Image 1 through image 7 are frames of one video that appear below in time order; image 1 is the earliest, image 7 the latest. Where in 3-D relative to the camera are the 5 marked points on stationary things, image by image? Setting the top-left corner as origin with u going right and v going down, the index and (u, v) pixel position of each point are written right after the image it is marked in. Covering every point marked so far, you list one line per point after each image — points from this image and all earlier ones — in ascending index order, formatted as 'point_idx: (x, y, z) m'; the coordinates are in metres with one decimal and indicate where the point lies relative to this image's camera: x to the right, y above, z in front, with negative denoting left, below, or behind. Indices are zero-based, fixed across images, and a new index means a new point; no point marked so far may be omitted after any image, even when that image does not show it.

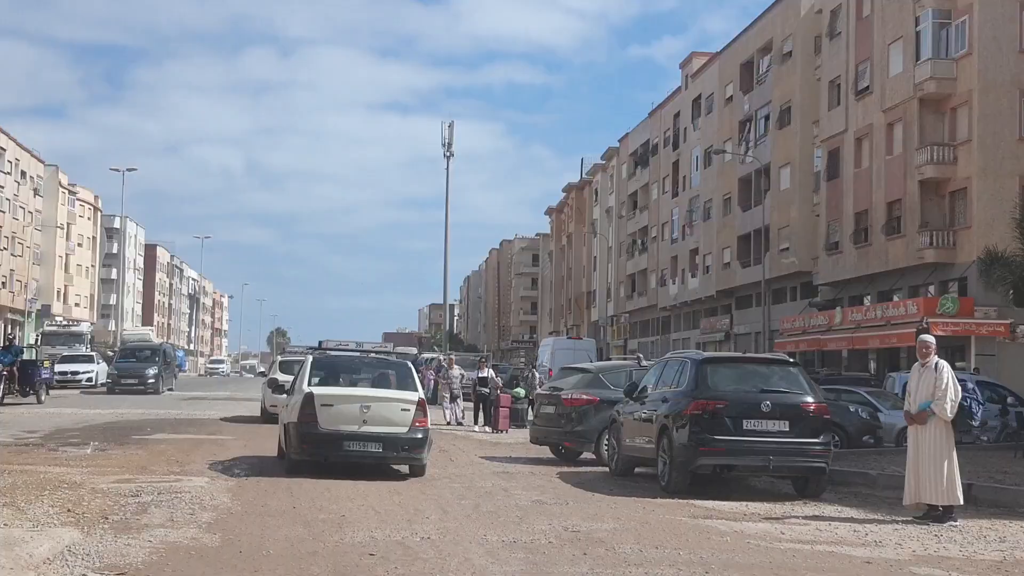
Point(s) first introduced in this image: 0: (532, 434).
0: (+0.2, -1.9, +16.2) m
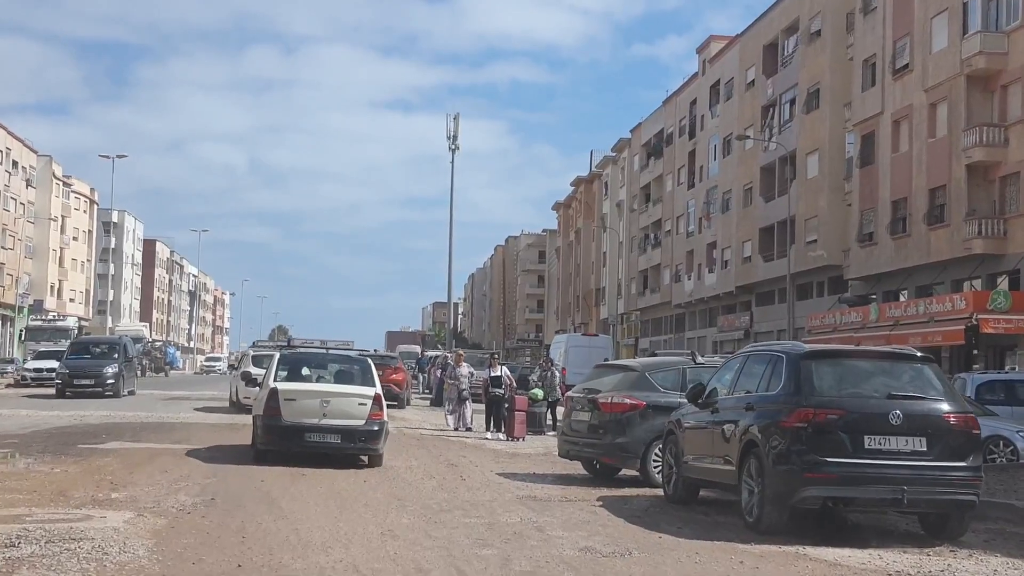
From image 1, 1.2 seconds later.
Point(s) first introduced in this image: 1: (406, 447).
0: (+0.5, -1.7, +13.3) m
1: (-1.5, -2.2, +17.0) m
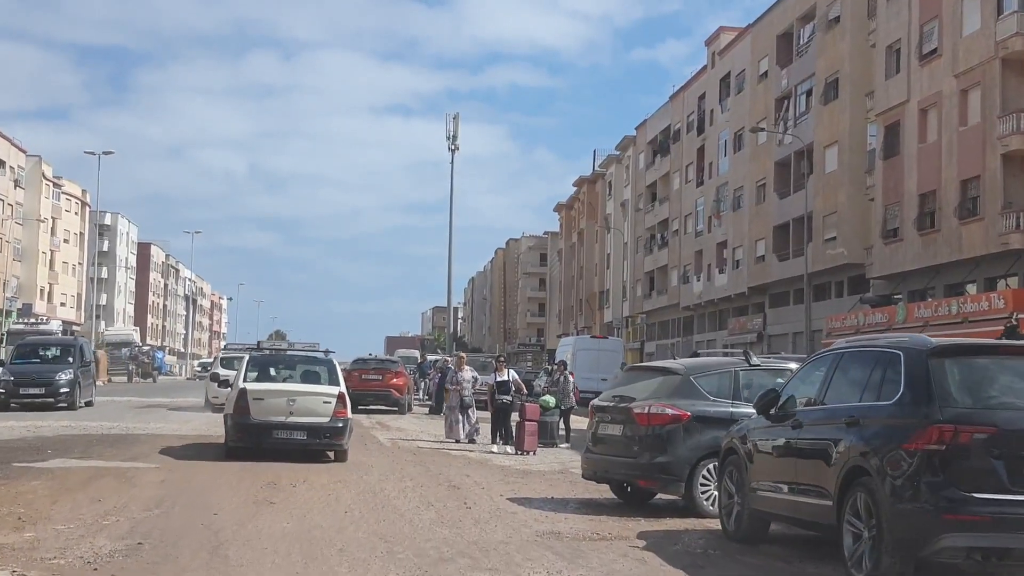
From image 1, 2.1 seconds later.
0: (+0.6, -1.6, +11.0) m
1: (-1.4, -2.1, +14.7) m
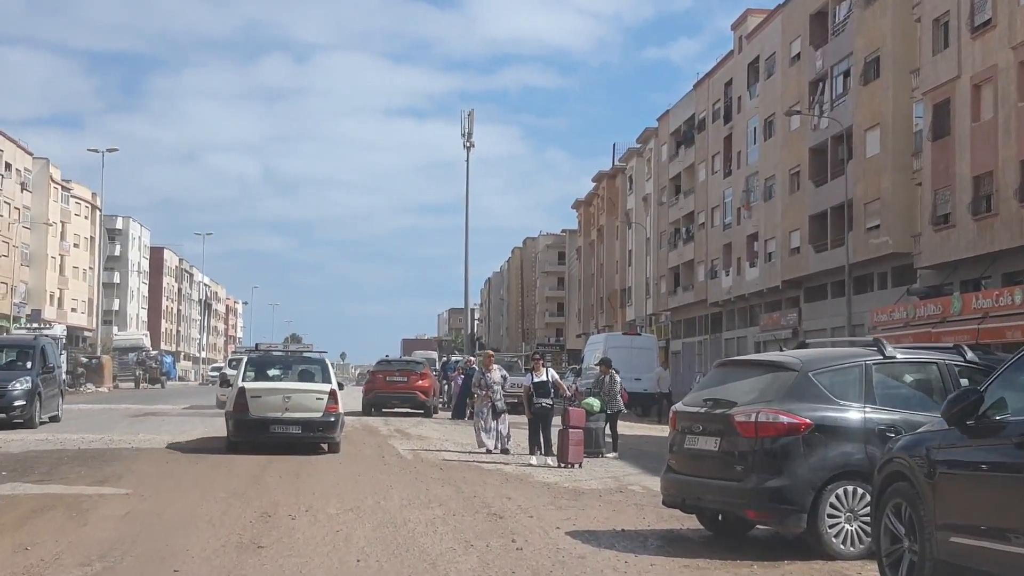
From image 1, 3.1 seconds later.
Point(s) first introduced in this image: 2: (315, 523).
0: (+1.1, -1.4, +8.5) m
1: (-0.9, -1.9, +12.3) m
2: (-1.4, -1.7, +8.7) m
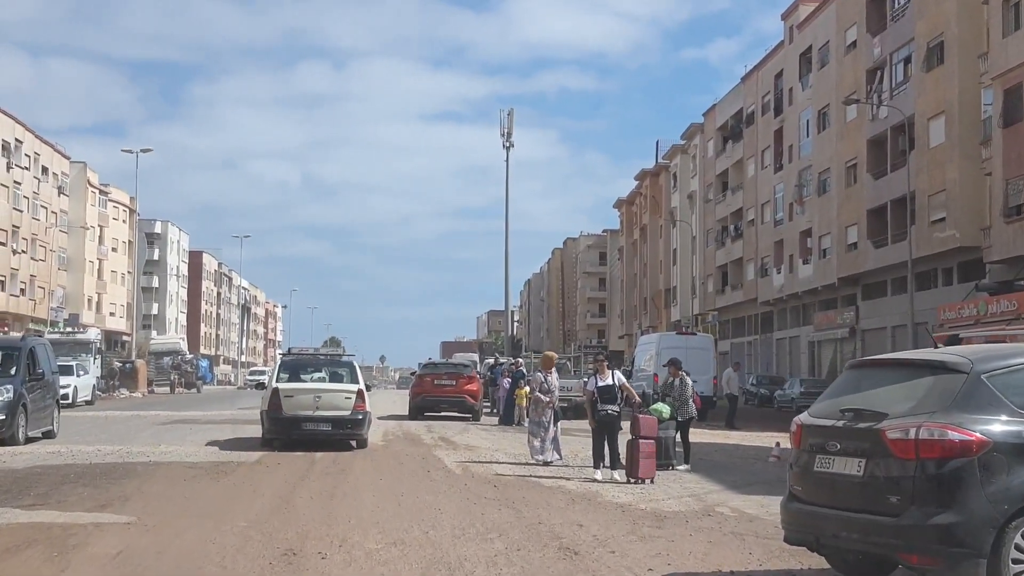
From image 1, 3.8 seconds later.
0: (+1.5, -1.3, +6.8) m
1: (-0.3, -1.8, +10.6) m
2: (-0.9, -1.6, +7.1) m
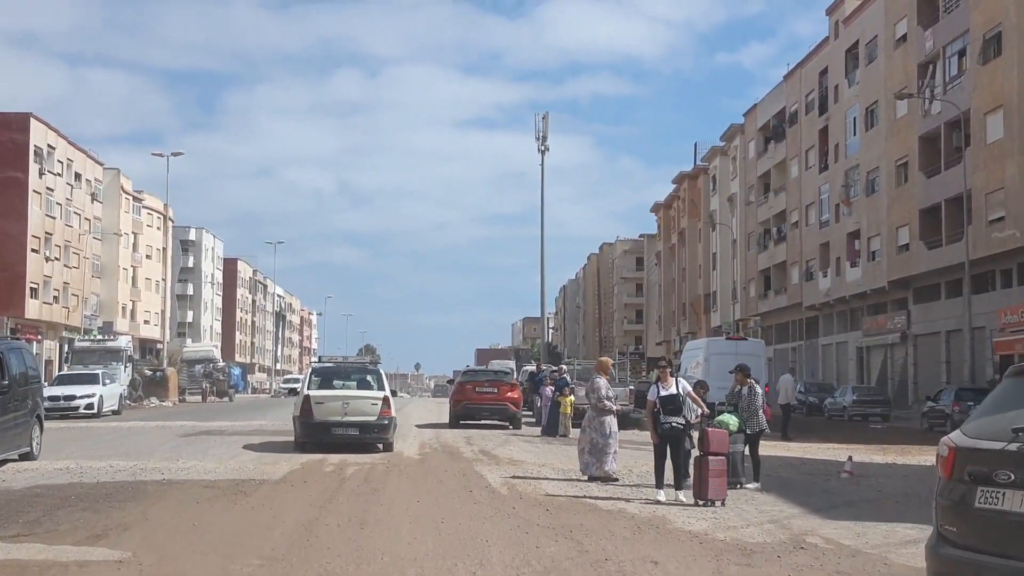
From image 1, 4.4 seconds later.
0: (+1.8, -1.2, +5.4) m
1: (+0.1, -1.8, +9.2) m
2: (-0.6, -1.5, +5.7) m
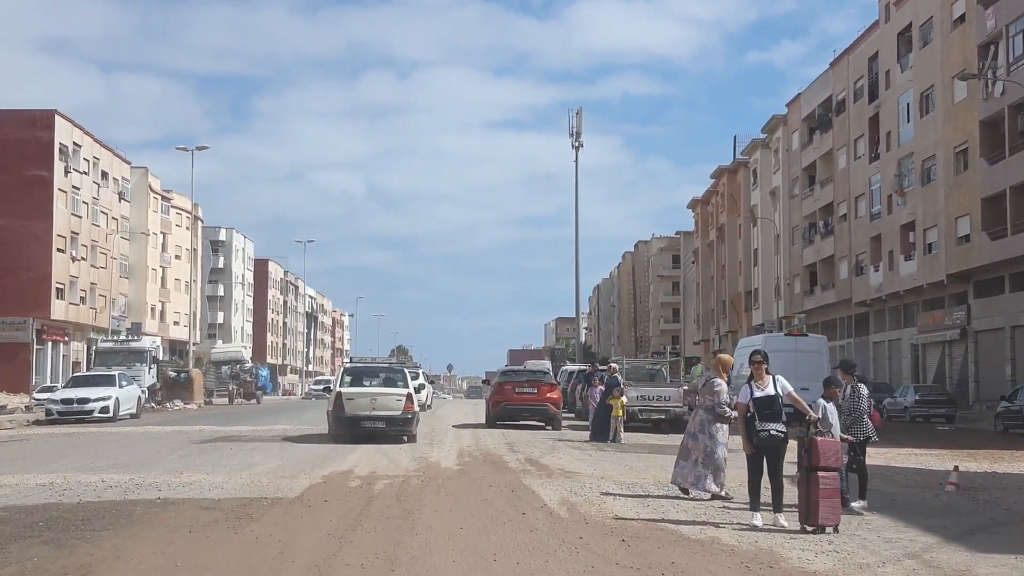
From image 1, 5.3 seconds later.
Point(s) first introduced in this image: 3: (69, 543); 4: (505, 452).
0: (+2.2, -1.0, +3.3) m
1: (+0.5, -1.7, +7.2) m
2: (-0.3, -1.4, +3.7) m
3: (-2.9, -1.6, +7.9) m
4: (-0.1, -2.4, +17.6) m
